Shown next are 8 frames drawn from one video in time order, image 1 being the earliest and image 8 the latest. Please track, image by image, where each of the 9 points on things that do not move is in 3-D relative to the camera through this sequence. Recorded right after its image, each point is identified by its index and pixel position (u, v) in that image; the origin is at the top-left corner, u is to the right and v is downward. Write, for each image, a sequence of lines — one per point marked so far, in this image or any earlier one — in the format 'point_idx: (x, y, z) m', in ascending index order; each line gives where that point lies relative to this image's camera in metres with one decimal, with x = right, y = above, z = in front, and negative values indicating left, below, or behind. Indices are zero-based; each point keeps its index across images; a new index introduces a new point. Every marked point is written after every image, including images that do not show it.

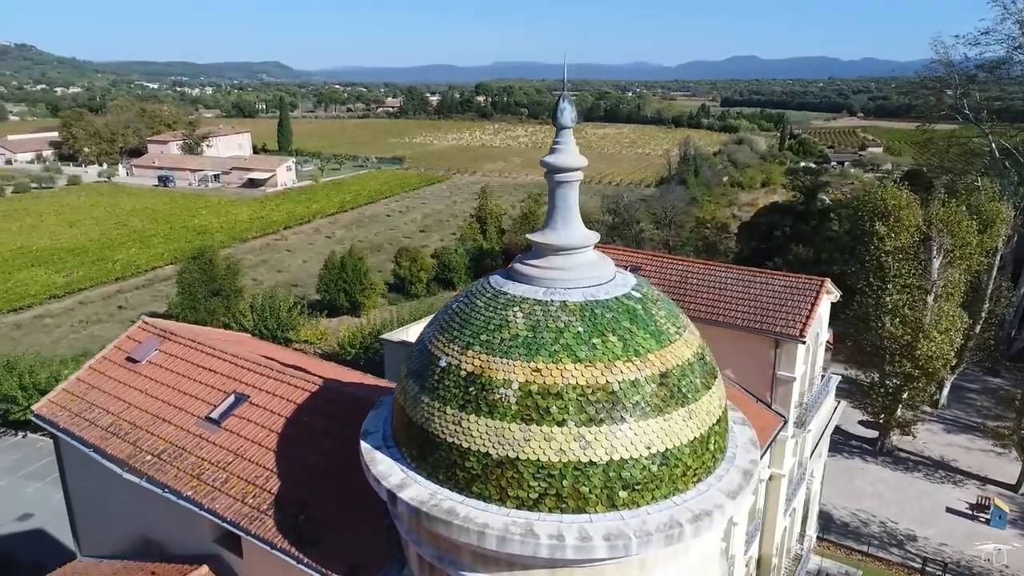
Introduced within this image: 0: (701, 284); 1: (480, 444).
0: (+5.0, +0.1, +18.6) m
1: (-0.3, -1.4, +6.2) m
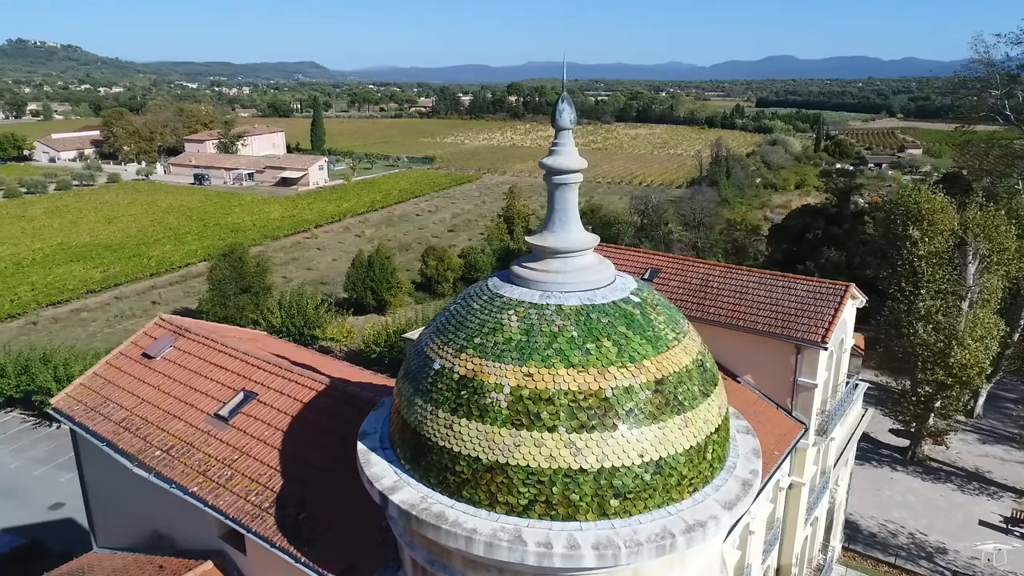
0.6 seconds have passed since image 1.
0: (+5.4, 0.0, +18.3) m
1: (-0.4, -1.4, +6.1) m
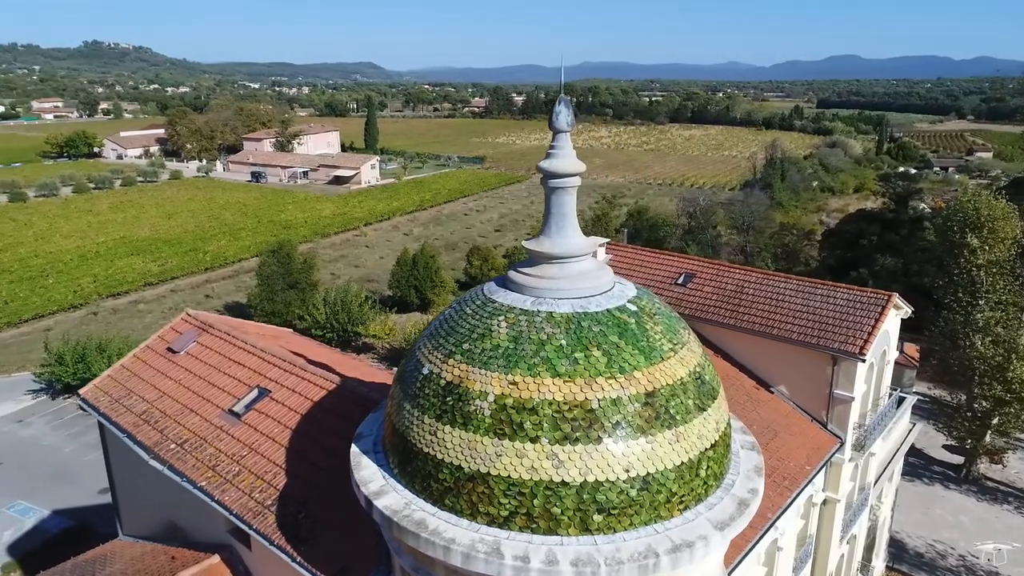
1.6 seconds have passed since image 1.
0: (+6.1, -0.2, +17.8) m
1: (-0.5, -1.4, +6.0) m
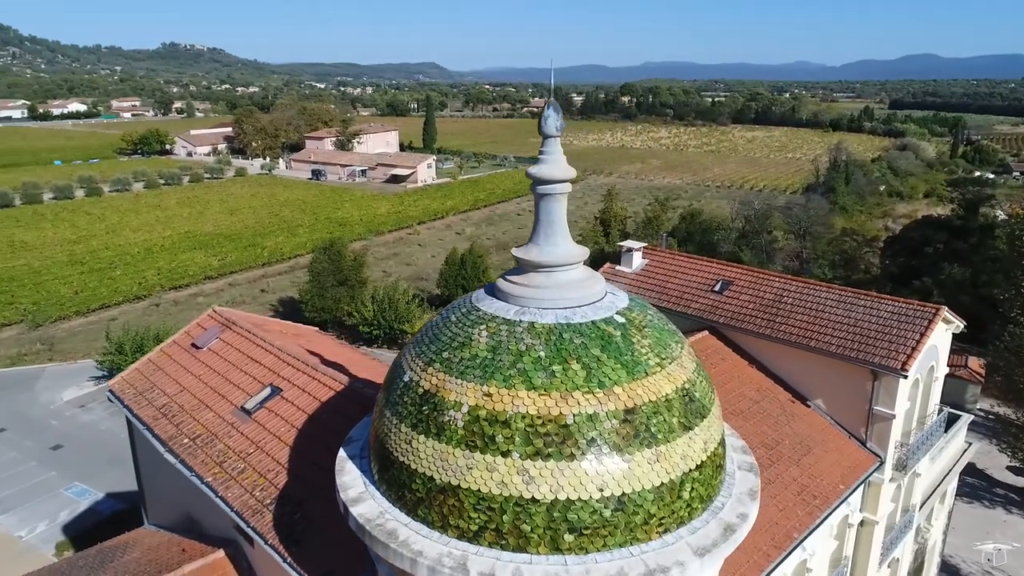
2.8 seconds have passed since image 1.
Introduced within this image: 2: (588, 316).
0: (+6.9, -0.4, +17.1) m
1: (-0.7, -1.5, +5.9) m
2: (+0.7, -0.3, +6.3) m
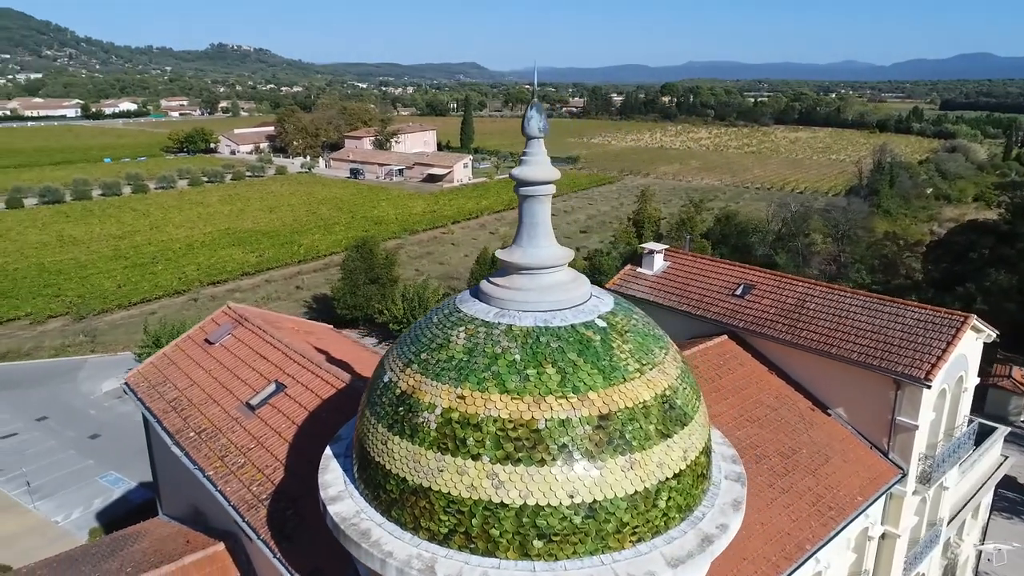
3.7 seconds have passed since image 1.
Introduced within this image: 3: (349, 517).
0: (+7.2, -0.5, +16.7) m
1: (-0.9, -1.5, +5.9) m
2: (+0.5, -0.3, +6.2) m
3: (-1.4, -2.0, +6.1) m
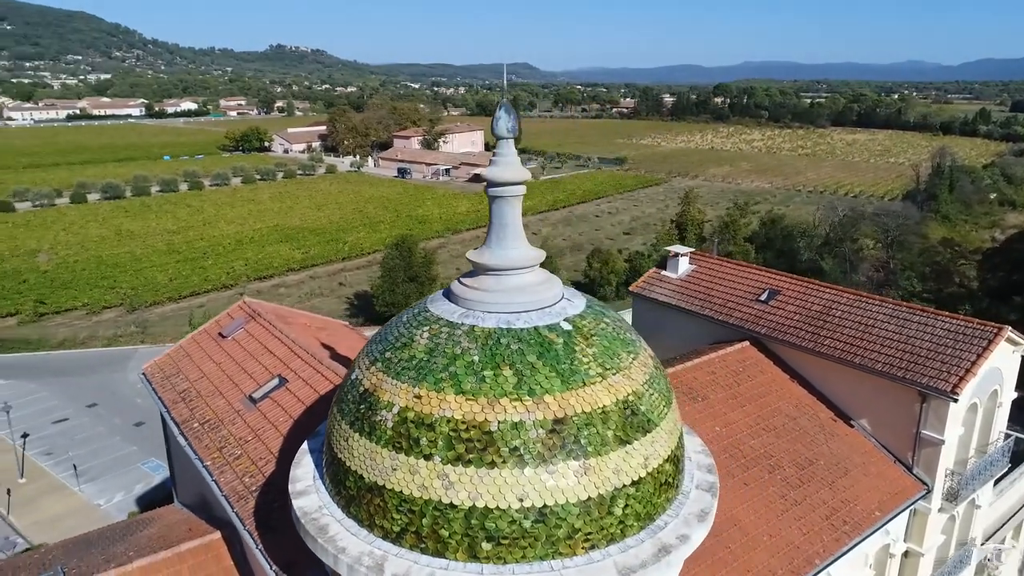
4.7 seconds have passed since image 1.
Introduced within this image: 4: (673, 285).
0: (+7.6, -0.7, +16.2) m
1: (-1.3, -1.5, +6.0) m
2: (+0.2, -0.3, +6.2) m
3: (-1.7, -1.9, +6.2) m
4: (+4.5, +0.1, +19.7) m
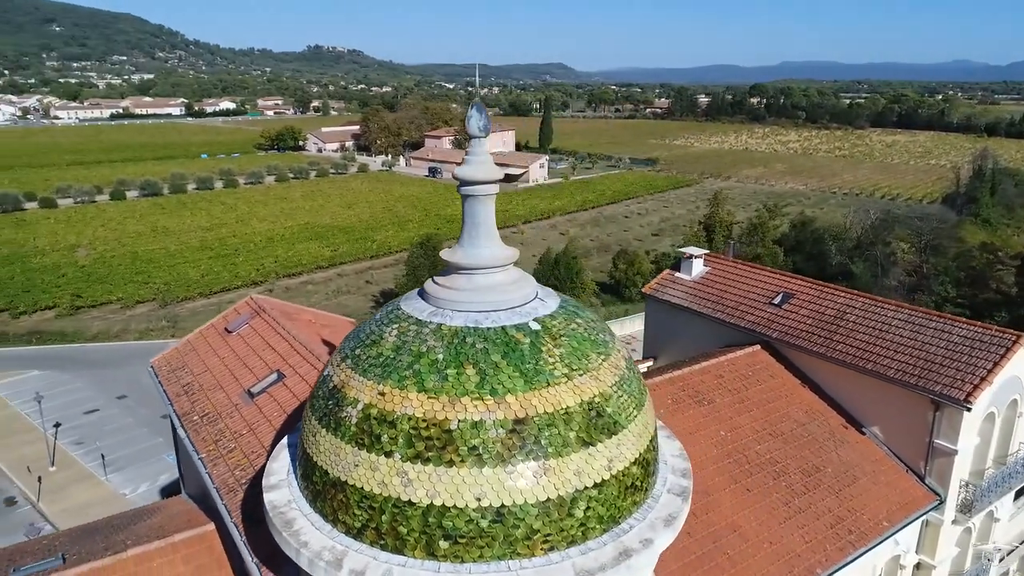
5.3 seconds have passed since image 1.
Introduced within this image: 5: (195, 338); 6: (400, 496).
0: (+7.7, -0.8, +15.8) m
1: (-1.6, -1.5, +6.0) m
2: (-0.1, -0.3, +6.2) m
3: (-2.0, -1.9, +6.3) m
4: (+4.8, 0.0, +19.5) m
5: (-5.9, -0.9, +13.3) m
6: (-0.9, -1.6, +5.5) m
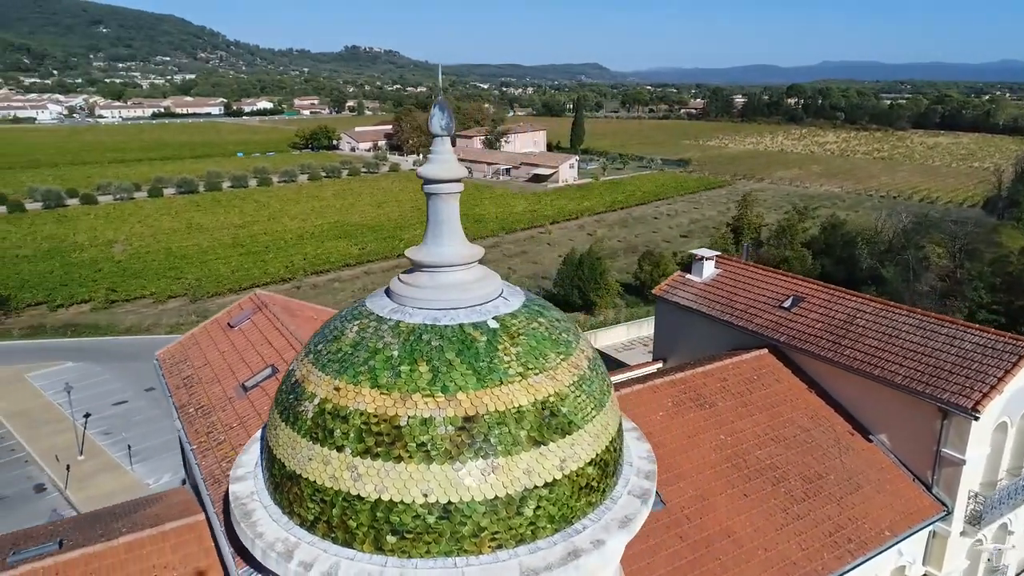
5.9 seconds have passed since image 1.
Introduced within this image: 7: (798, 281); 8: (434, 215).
0: (+7.8, -0.9, +15.5) m
1: (-2.0, -1.4, +6.1) m
2: (-0.5, -0.3, +6.2) m
3: (-2.4, -1.9, +6.4) m
4: (+5.0, 0.0, +19.3) m
5: (-6.0, -0.8, +13.6) m
6: (-1.3, -1.6, +5.6) m
7: (+7.2, +0.2, +17.9) m
8: (-0.7, +0.7, +6.5) m
